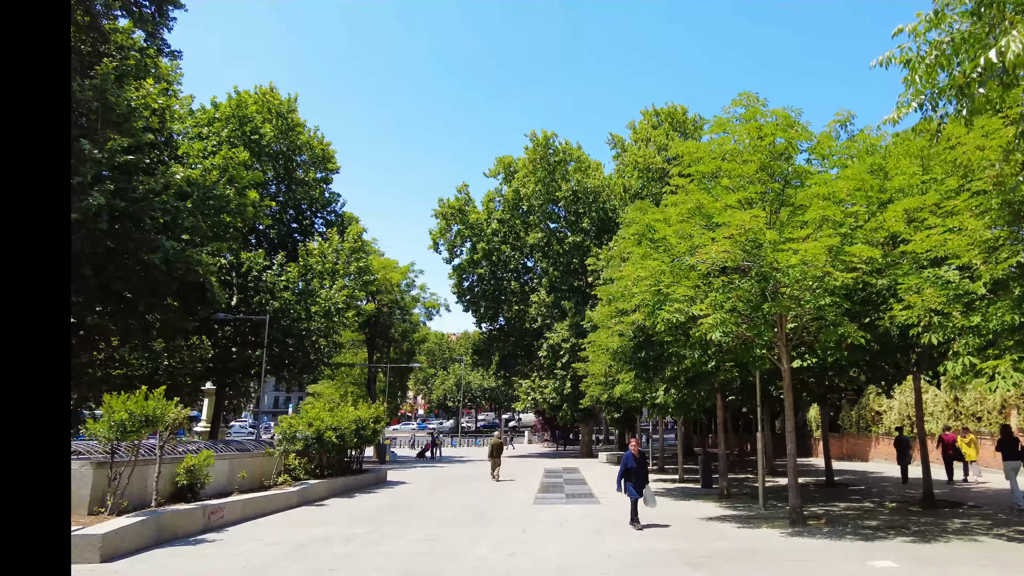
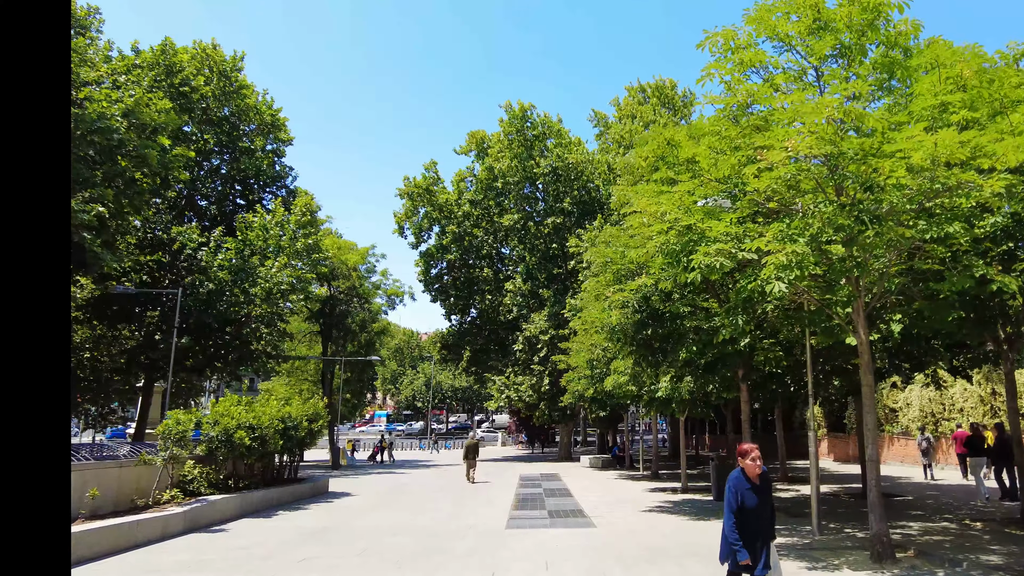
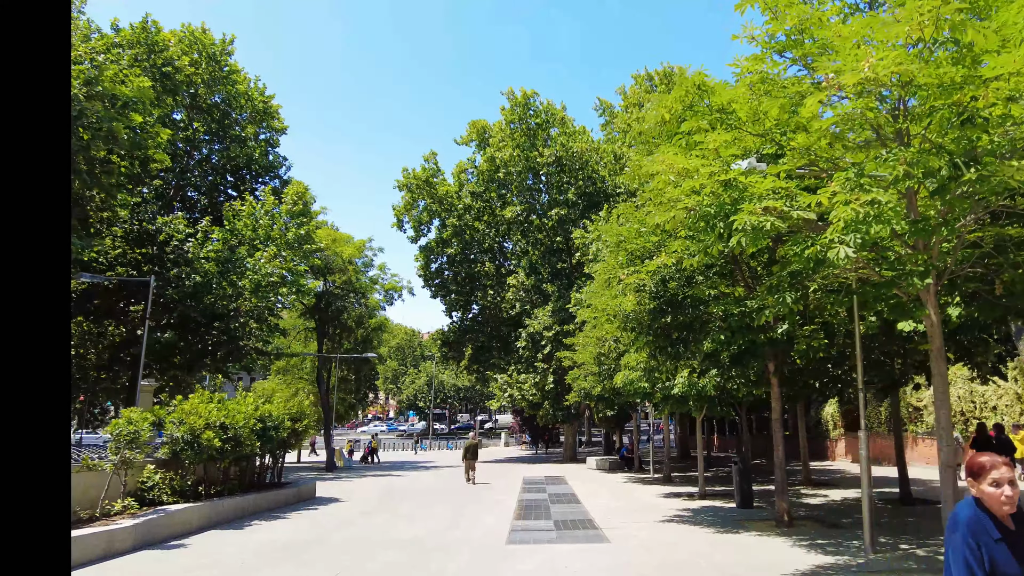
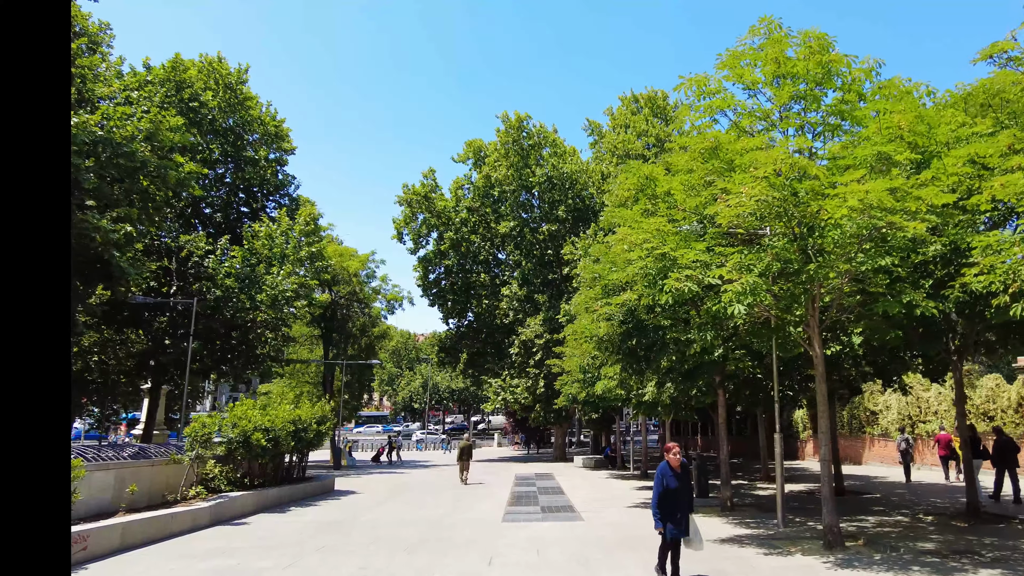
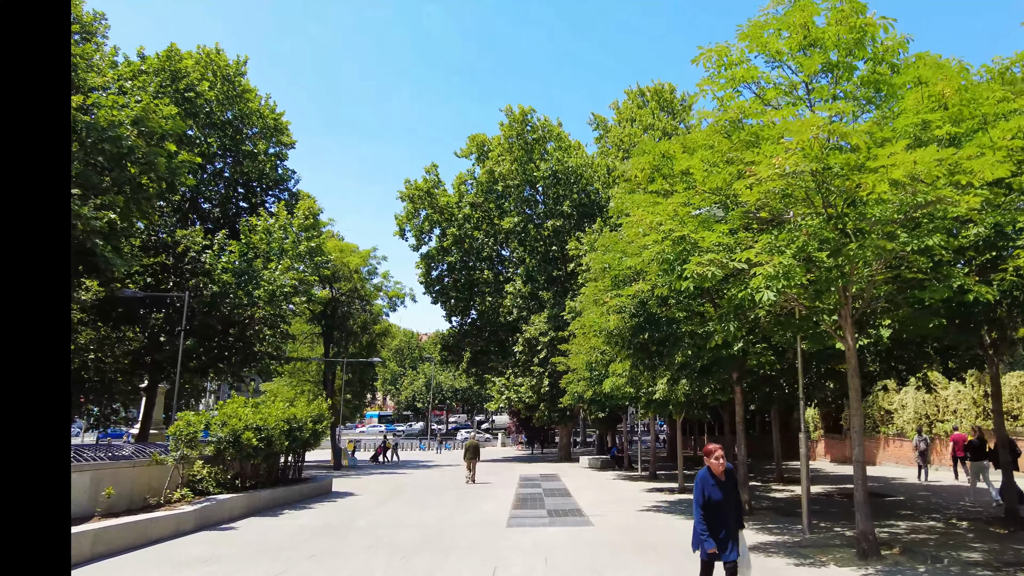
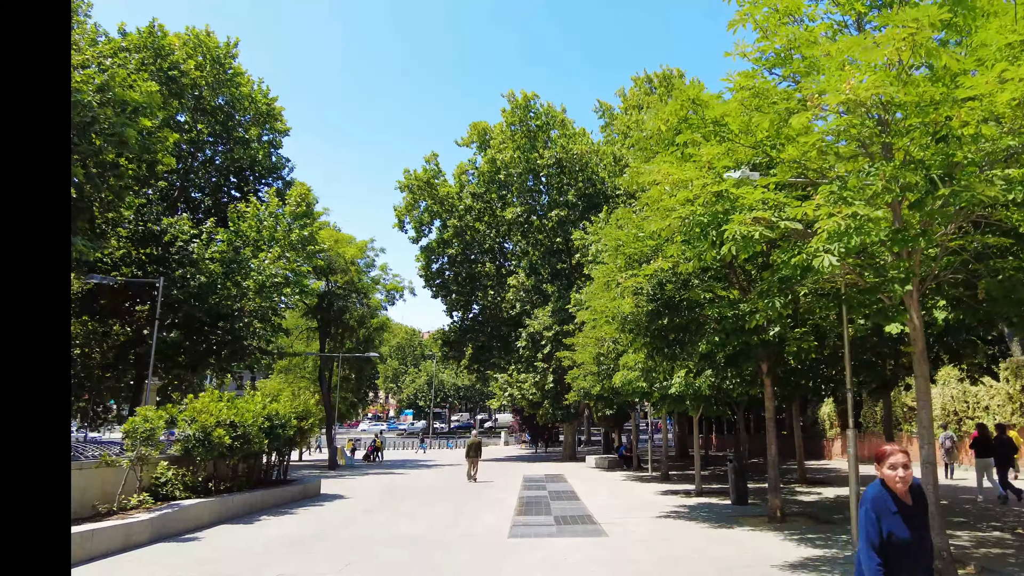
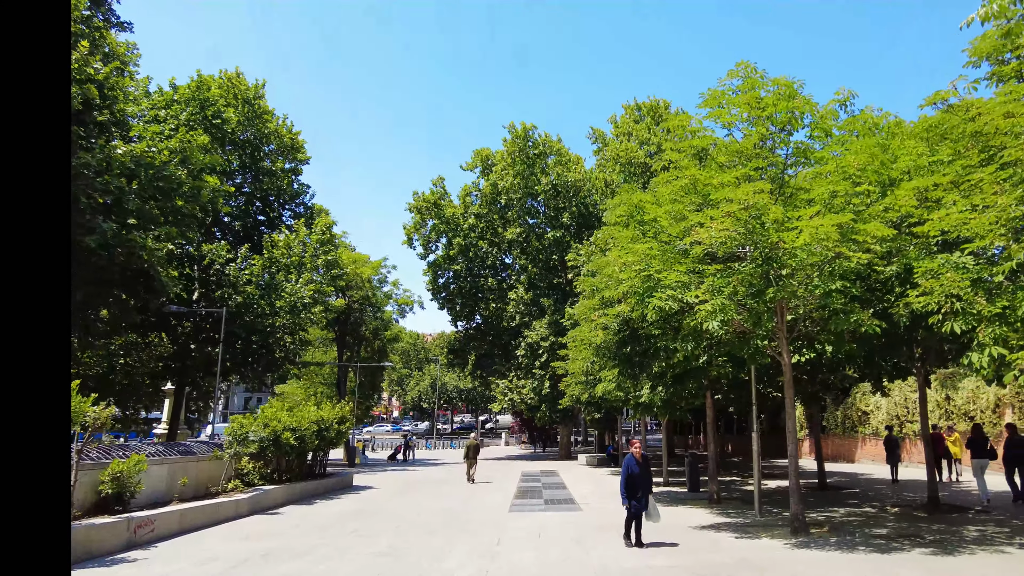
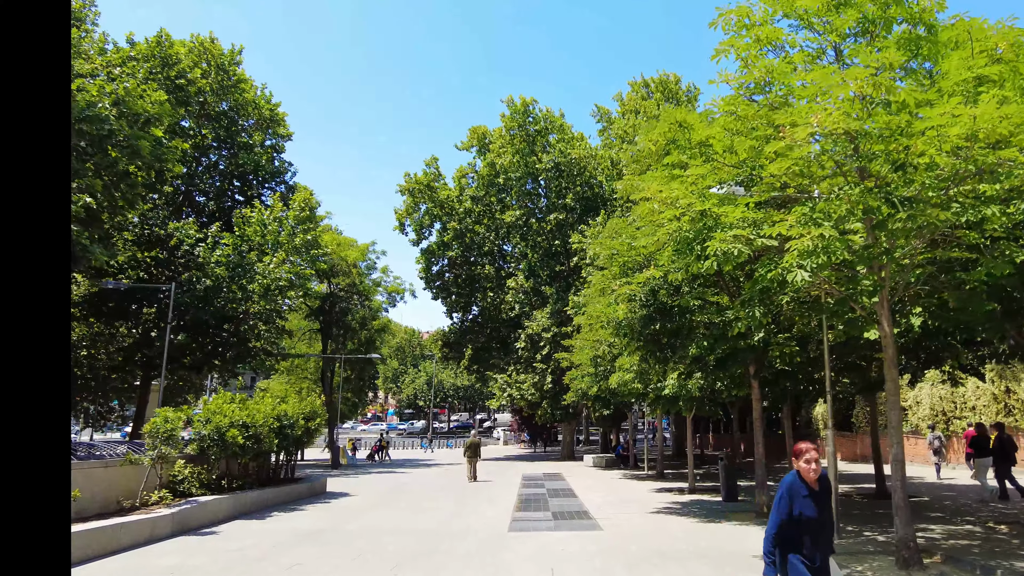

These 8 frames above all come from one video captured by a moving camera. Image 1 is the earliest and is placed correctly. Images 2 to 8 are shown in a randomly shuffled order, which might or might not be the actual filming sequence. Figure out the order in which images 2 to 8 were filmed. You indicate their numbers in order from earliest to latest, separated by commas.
7, 4, 5, 2, 8, 6, 3
